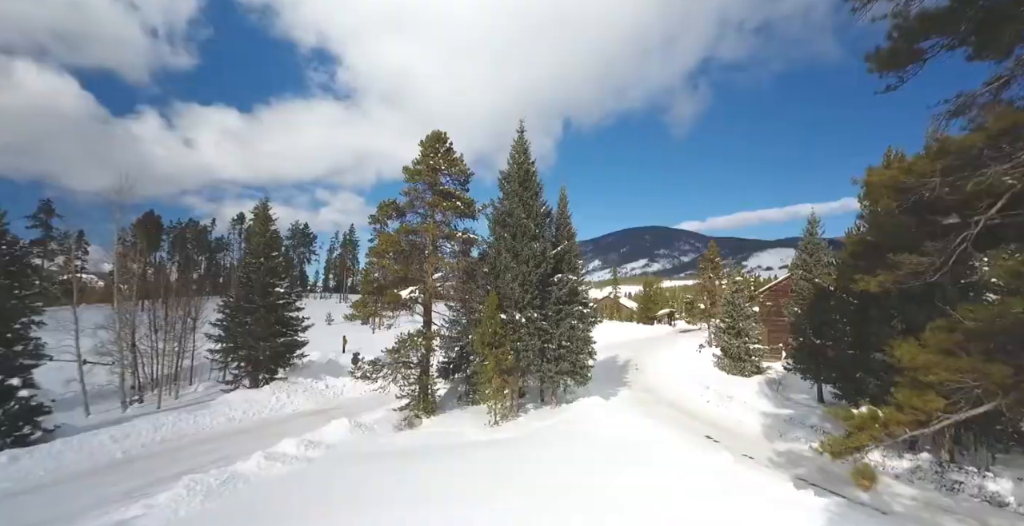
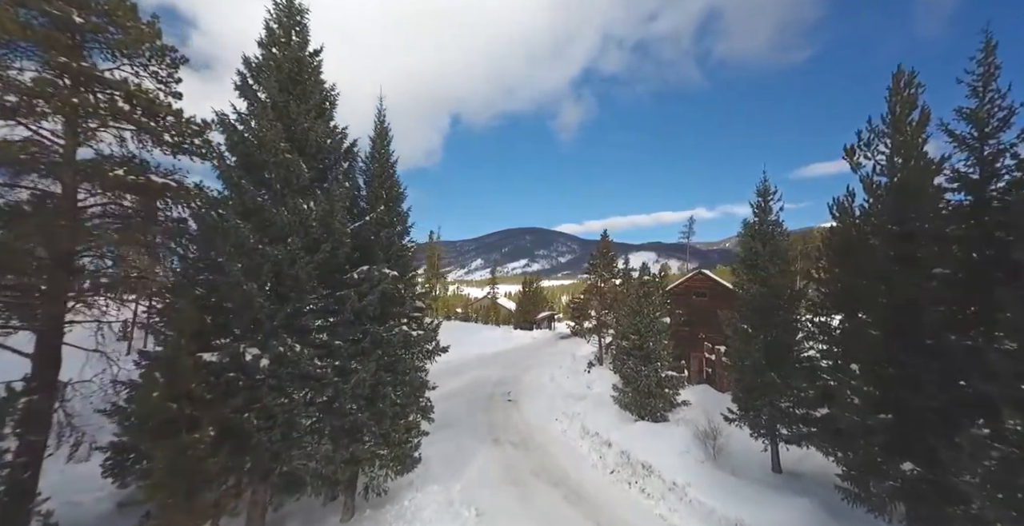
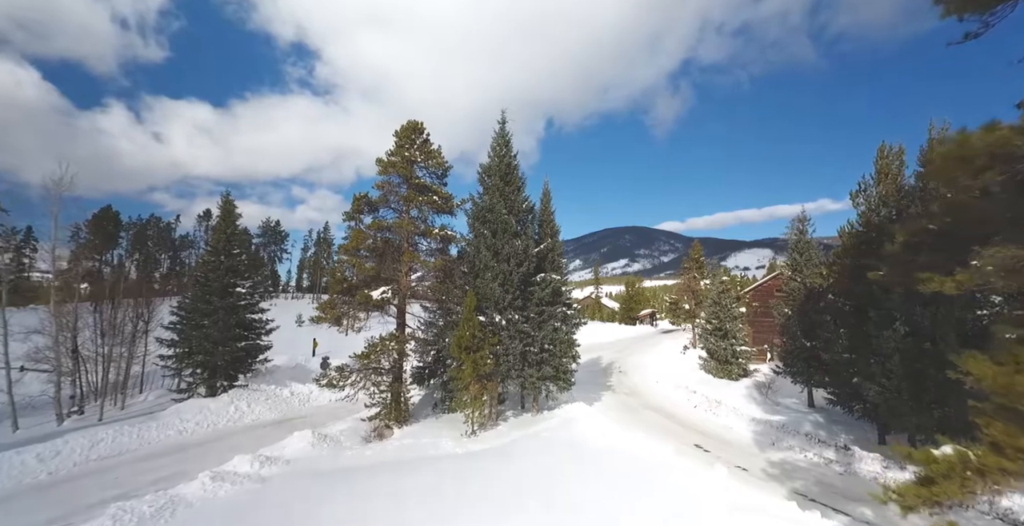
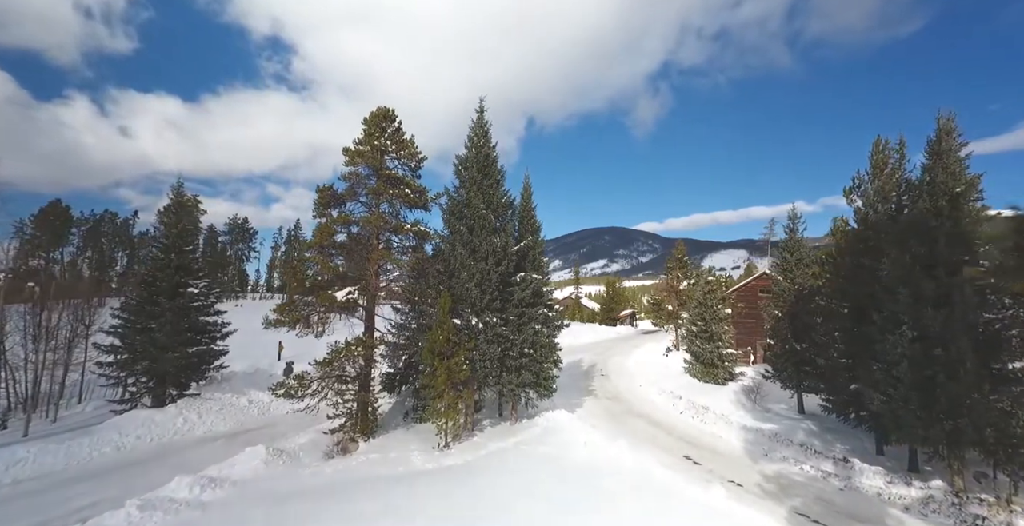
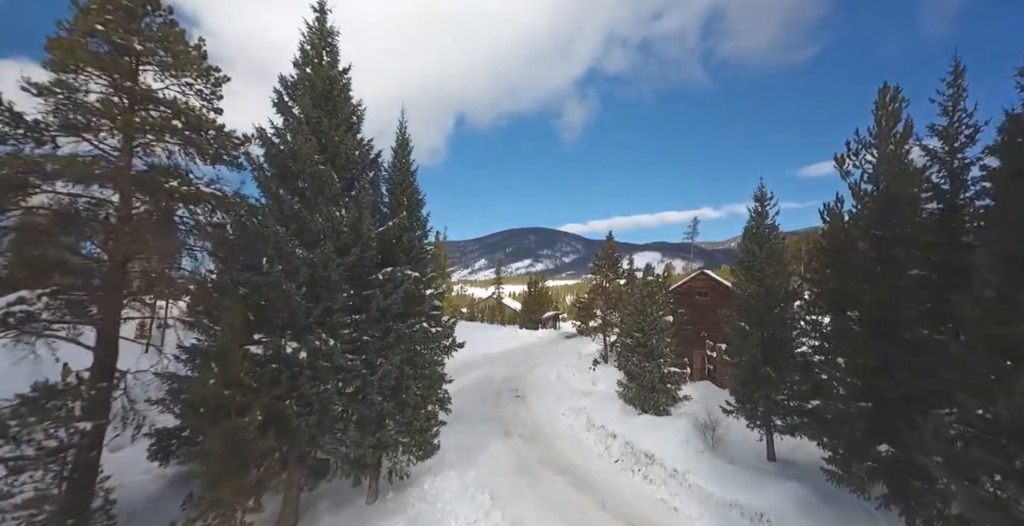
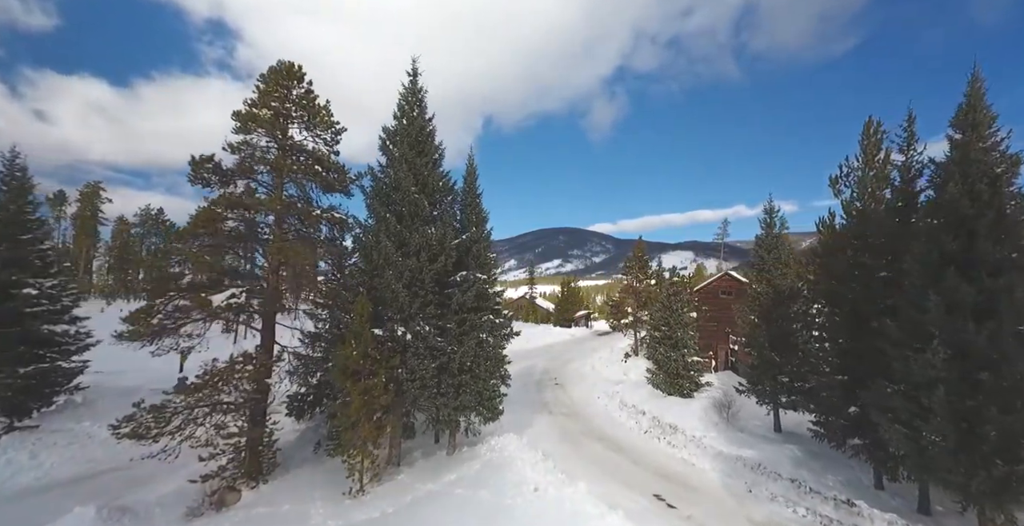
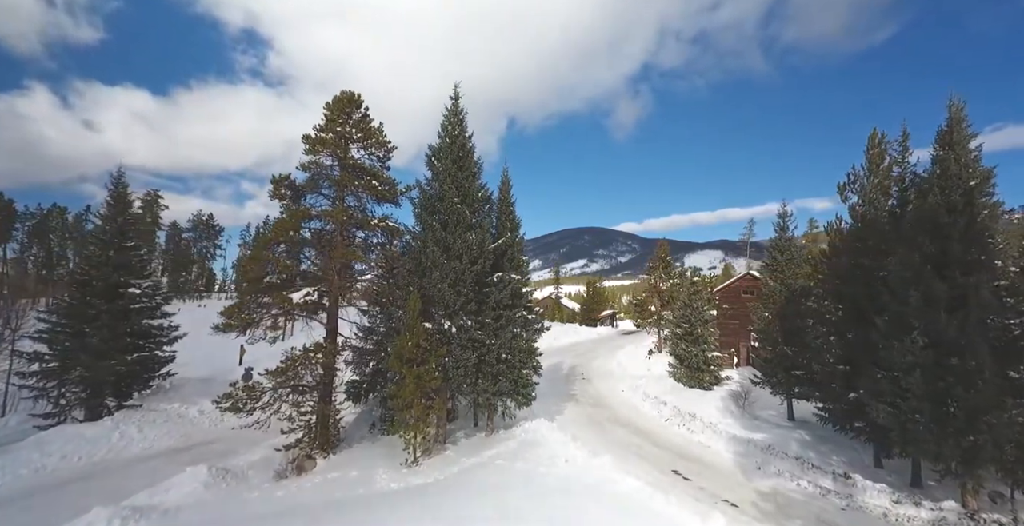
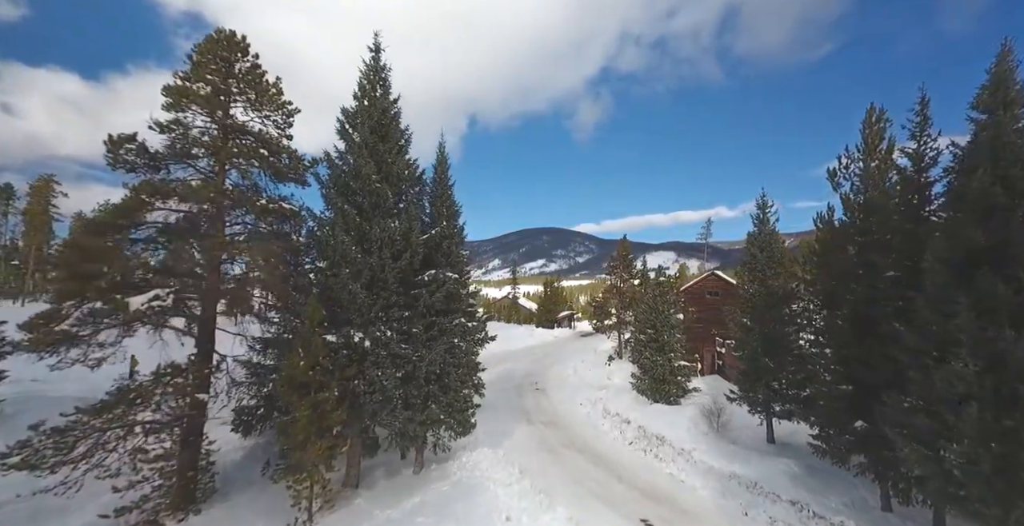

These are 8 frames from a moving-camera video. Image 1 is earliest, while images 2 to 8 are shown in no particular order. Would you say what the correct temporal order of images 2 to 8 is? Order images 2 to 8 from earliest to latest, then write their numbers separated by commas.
3, 4, 7, 6, 8, 5, 2
